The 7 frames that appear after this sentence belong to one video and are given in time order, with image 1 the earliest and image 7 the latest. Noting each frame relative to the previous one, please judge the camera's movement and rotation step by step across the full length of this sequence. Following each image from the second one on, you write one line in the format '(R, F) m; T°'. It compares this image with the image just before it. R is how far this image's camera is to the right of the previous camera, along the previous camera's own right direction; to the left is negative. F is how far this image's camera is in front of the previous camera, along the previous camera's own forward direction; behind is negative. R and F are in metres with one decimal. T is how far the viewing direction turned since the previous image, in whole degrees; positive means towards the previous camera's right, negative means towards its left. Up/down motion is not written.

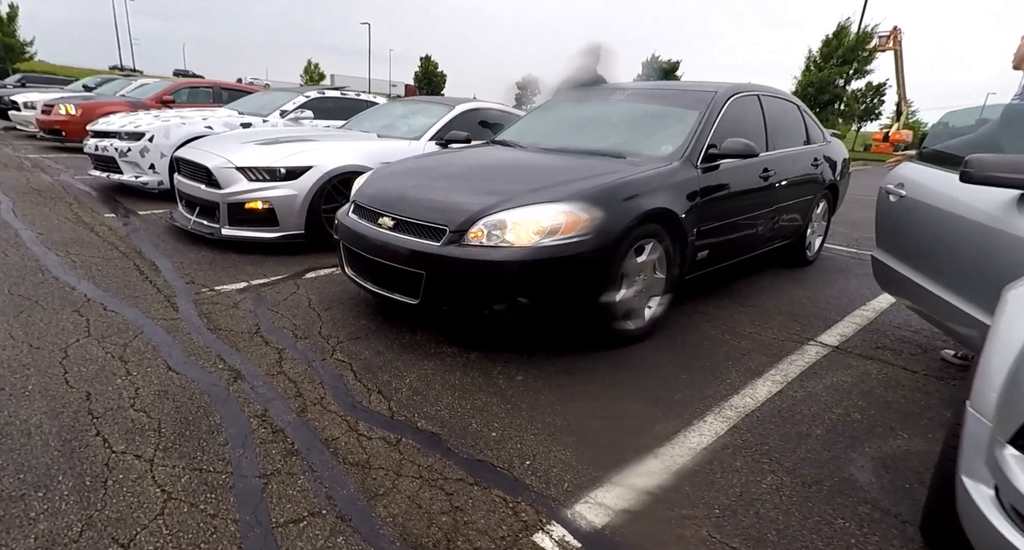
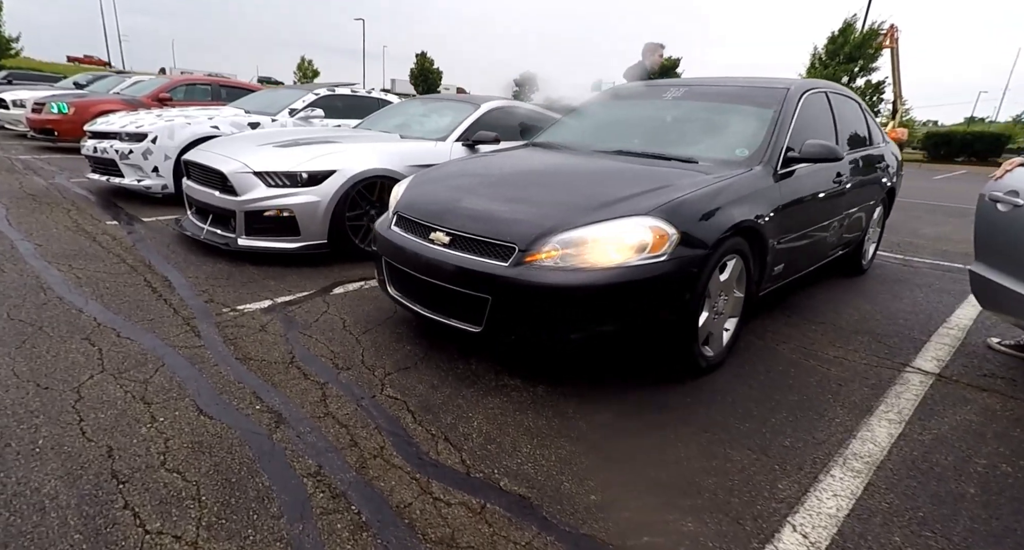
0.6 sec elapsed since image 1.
(-0.3, +0.3) m; 0°
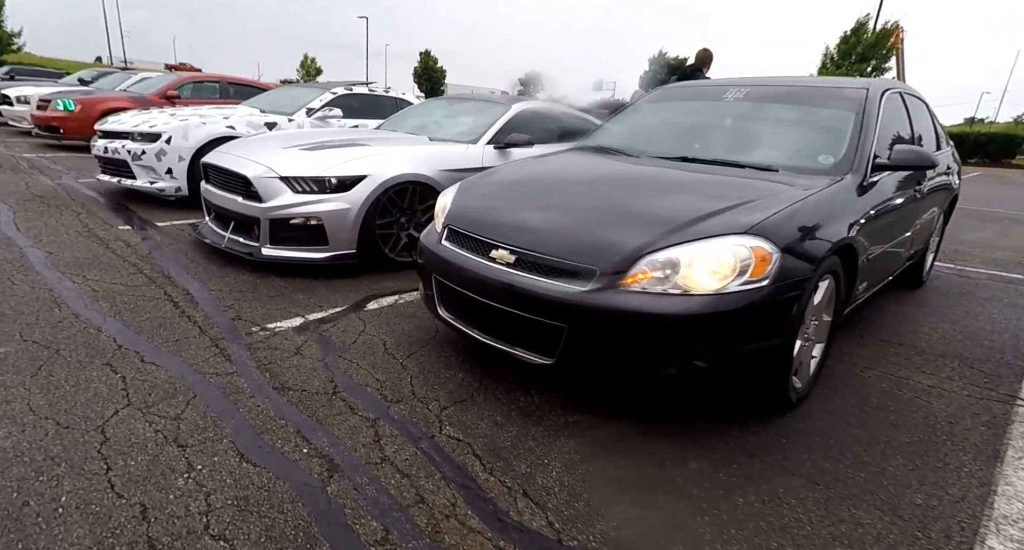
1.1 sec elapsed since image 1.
(-0.3, +0.3) m; 0°
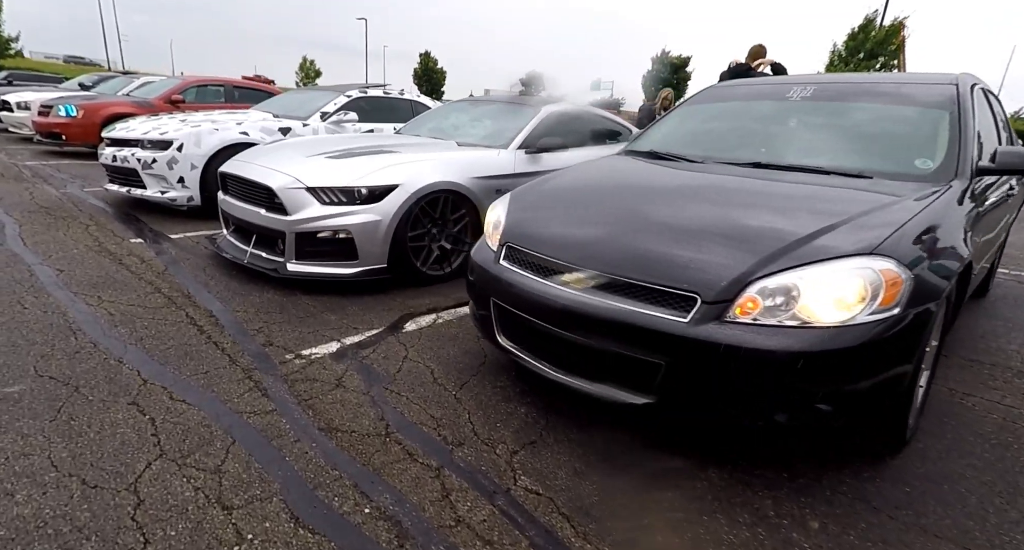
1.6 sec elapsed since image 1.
(-0.3, +0.3) m; 0°
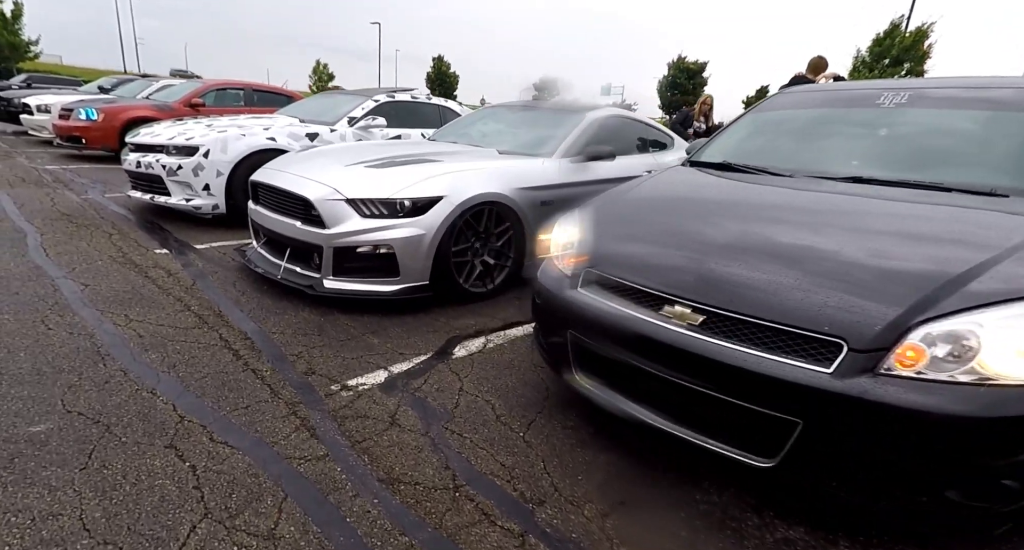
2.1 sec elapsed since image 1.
(-0.3, +0.3) m; -1°
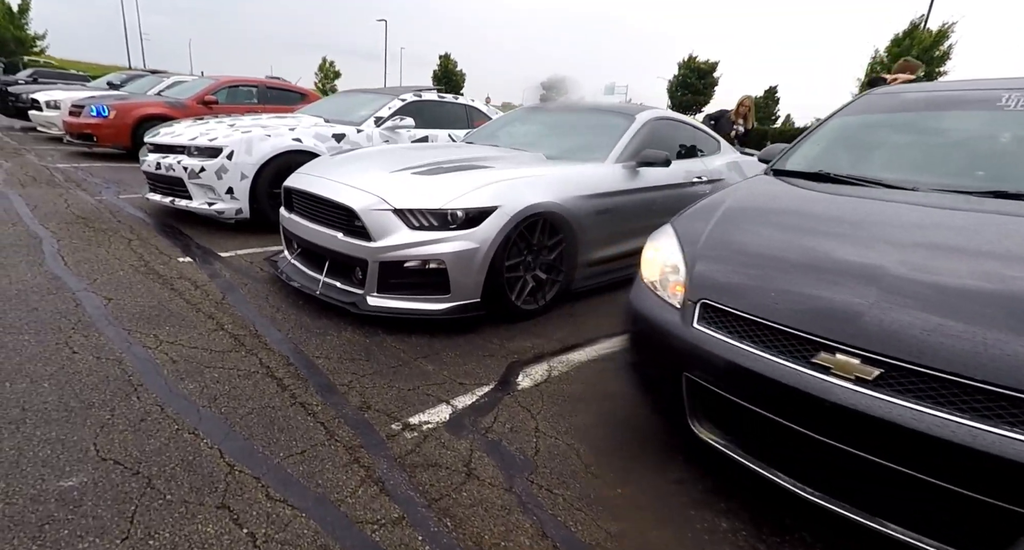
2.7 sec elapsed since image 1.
(-0.3, +0.3) m; 0°
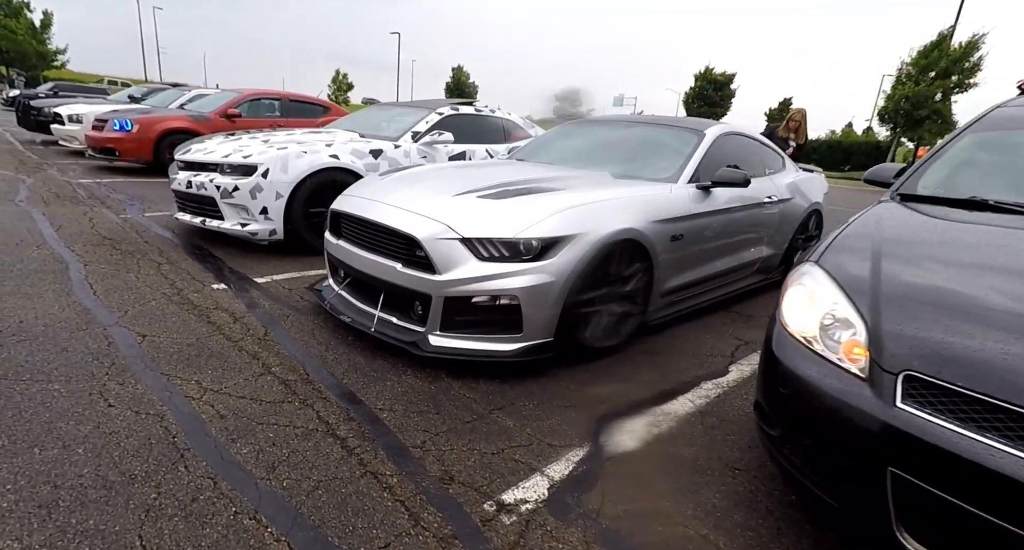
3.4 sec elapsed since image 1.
(-0.4, +0.4) m; -1°
